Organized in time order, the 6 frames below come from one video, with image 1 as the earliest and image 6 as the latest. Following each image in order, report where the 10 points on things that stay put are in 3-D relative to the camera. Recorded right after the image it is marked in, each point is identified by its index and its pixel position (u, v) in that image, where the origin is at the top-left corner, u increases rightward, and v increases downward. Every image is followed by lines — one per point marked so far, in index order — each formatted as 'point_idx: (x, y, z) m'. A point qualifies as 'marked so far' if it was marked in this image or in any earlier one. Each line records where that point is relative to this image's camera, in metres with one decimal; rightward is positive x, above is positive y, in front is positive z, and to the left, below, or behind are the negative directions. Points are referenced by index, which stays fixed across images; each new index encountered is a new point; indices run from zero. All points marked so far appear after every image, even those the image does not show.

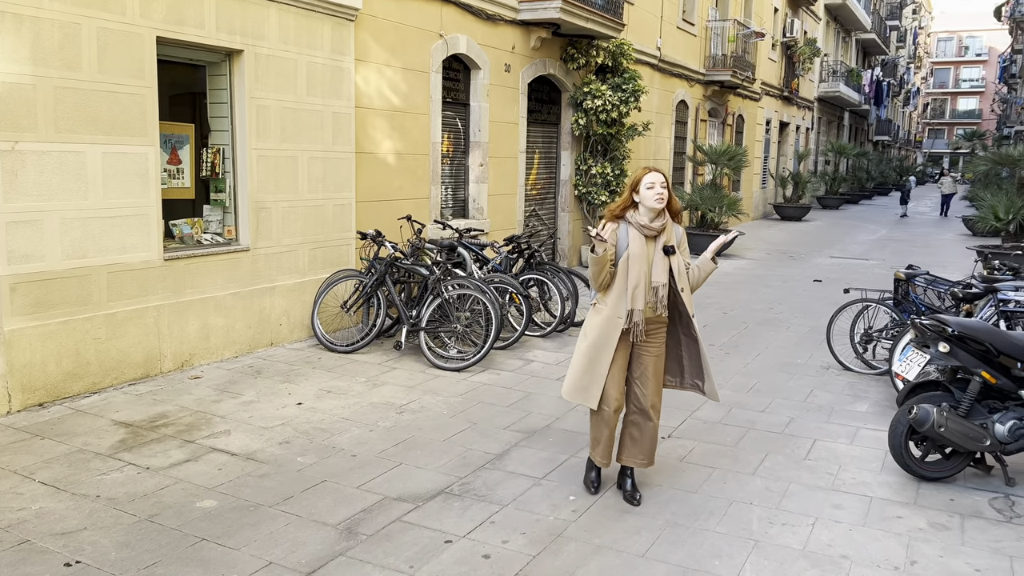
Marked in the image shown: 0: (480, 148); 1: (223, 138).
0: (-0.4, +1.8, +10.2) m
1: (-2.5, +1.3, +6.8) m
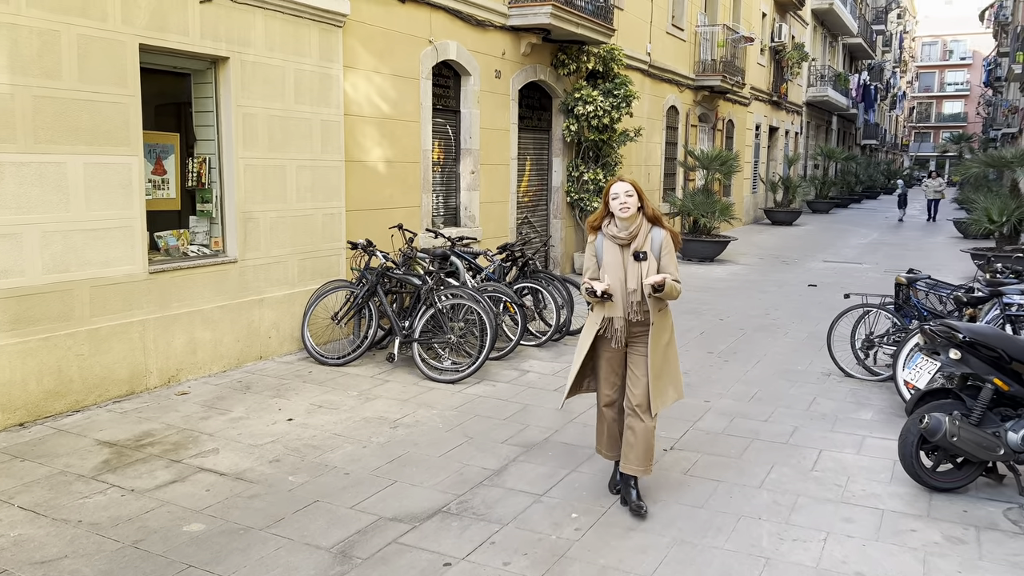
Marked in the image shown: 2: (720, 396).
0: (-0.5, +1.7, +10.0) m
1: (-2.6, +1.2, +6.6) m
2: (+1.6, -0.8, +6.2) m
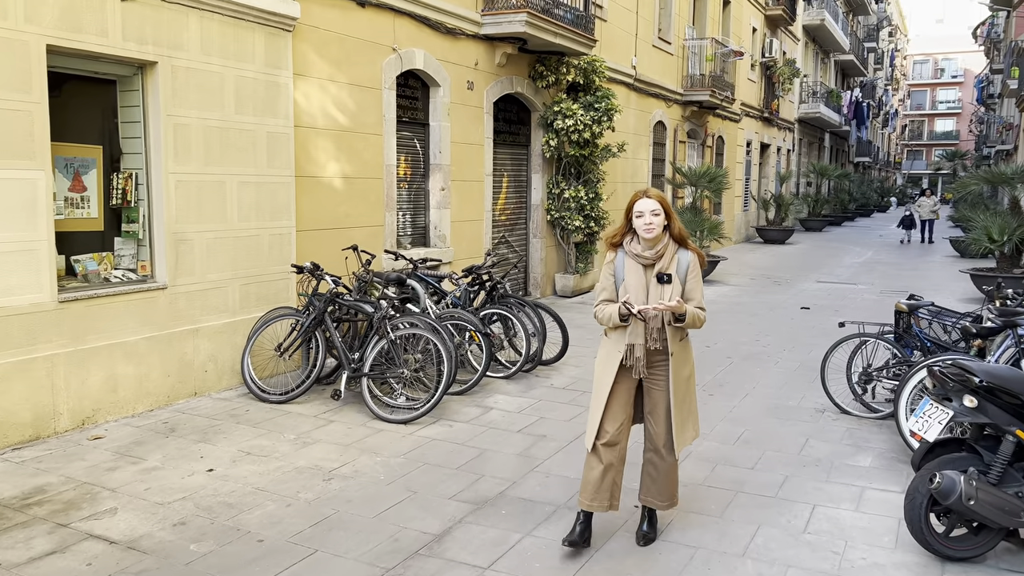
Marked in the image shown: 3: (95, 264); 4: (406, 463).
0: (-0.9, +1.4, +9.4) m
1: (-2.9, +1.0, +6.0) m
2: (+1.3, -1.0, +5.5) m
3: (-3.1, +0.2, +5.8) m
4: (-0.7, -1.1, +5.0) m
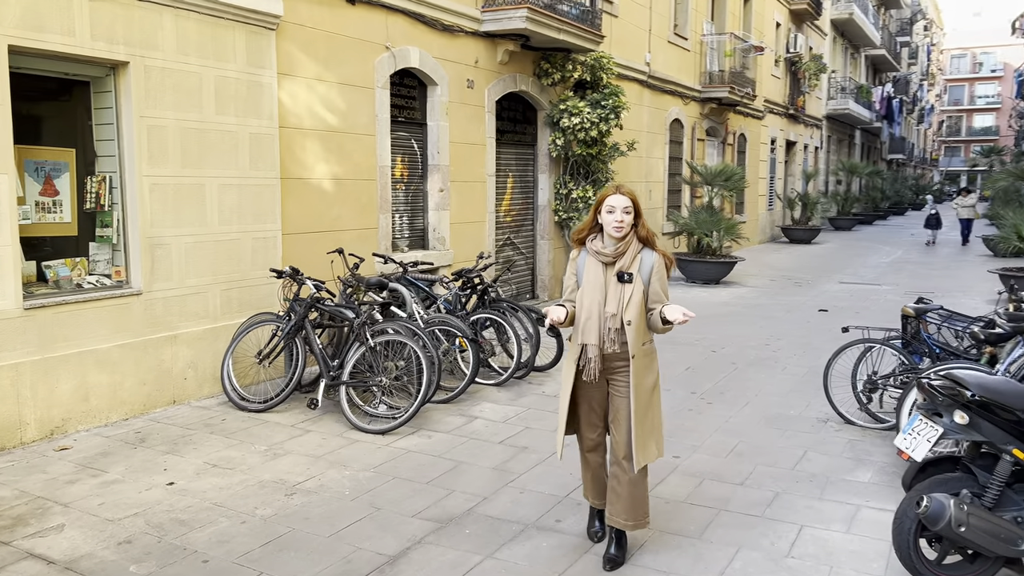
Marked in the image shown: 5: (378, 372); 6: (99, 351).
0: (-0.9, +1.4, +9.2) m
1: (-3.0, +0.9, +5.9) m
2: (+1.2, -1.1, +5.2) m
3: (-3.2, +0.1, +5.7) m
4: (-0.8, -1.1, +4.8) m
5: (-1.0, -0.6, +5.8) m
6: (-2.9, -0.4, +5.6) m
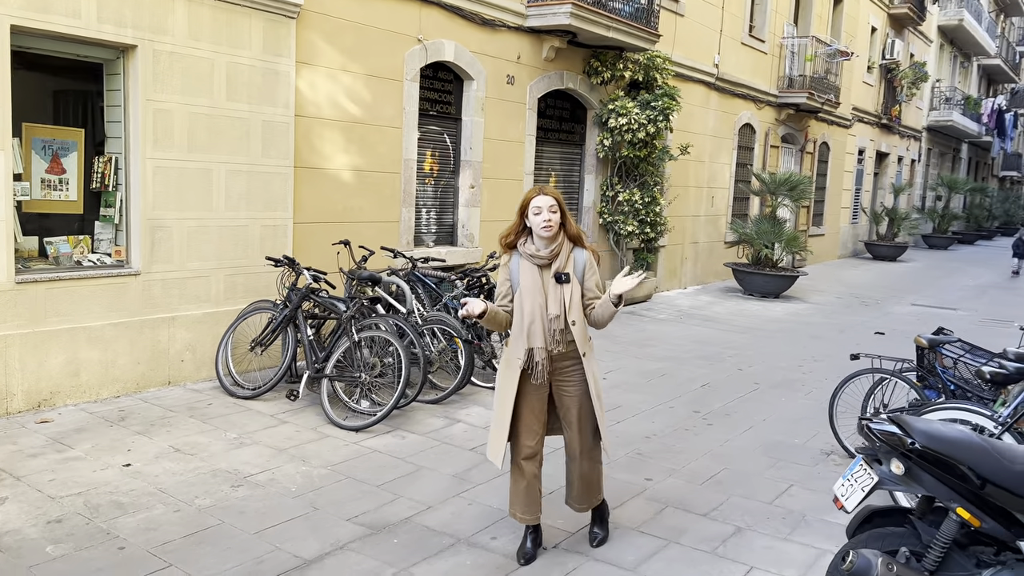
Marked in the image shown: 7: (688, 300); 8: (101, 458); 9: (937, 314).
0: (-0.5, +1.4, +9.1) m
1: (-3.0, +1.1, +6.0) m
2: (+1.0, -1.1, +4.9) m
3: (-3.3, +0.3, +5.8) m
4: (-1.1, -1.1, +4.7) m
5: (-1.1, -0.6, +5.7) m
6: (-3.0, -0.3, +5.7) m
7: (+2.8, -0.2, +12.8) m
8: (-2.5, -1.0, +4.7) m
9: (+6.8, -0.4, +12.6) m
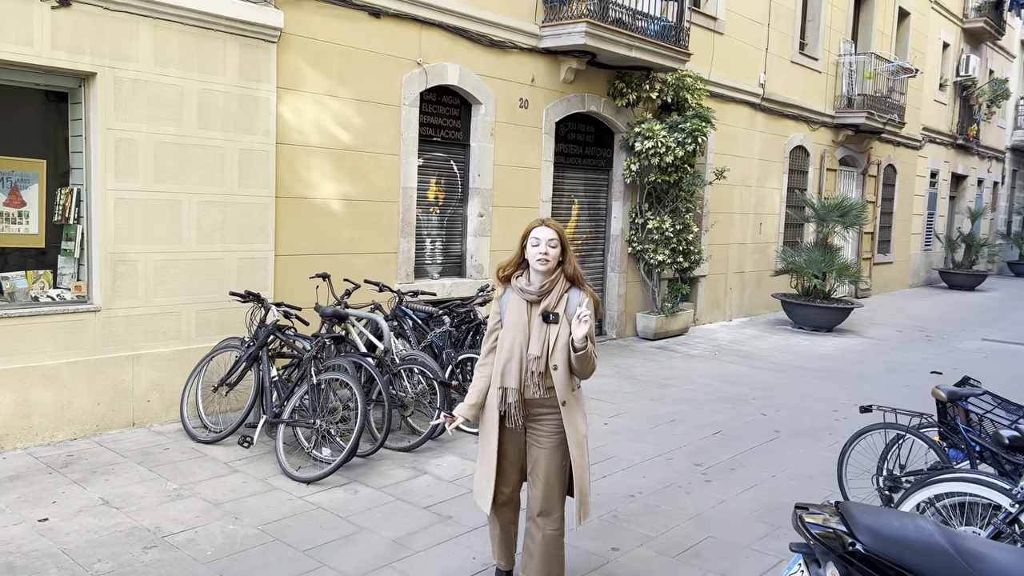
0: (-0.4, +1.0, +8.6) m
1: (-3.1, +0.8, +5.8) m
2: (+0.7, -1.4, +4.2) m
3: (-3.4, 0.0, +5.6) m
4: (-1.4, -1.3, +4.2) m
5: (-1.3, -0.8, +5.3) m
6: (-3.2, -0.5, +5.4) m
7: (+3.3, -0.7, +12.0) m
8: (-2.7, -1.2, +4.4) m
9: (+7.2, -0.9, +11.4) m
